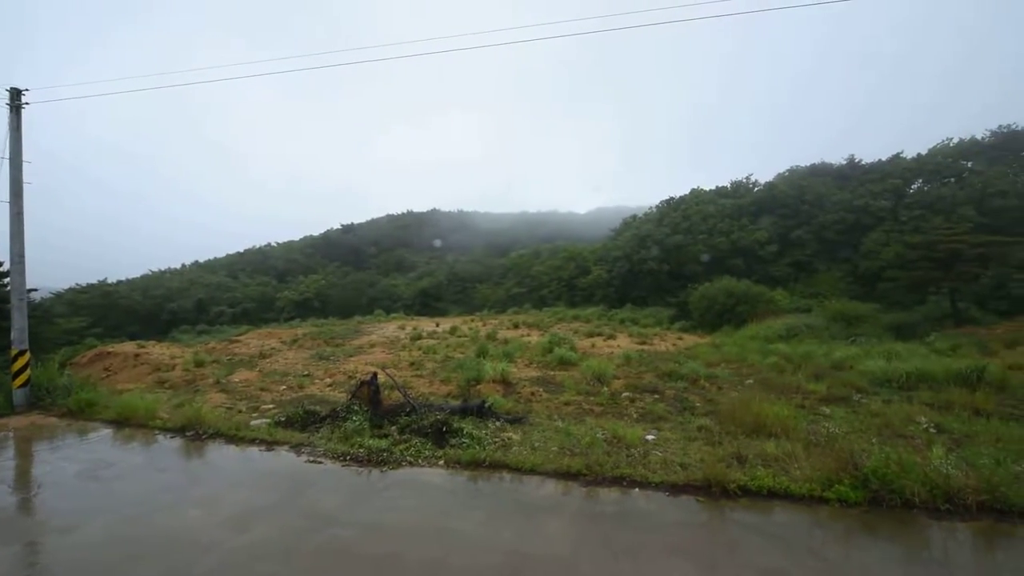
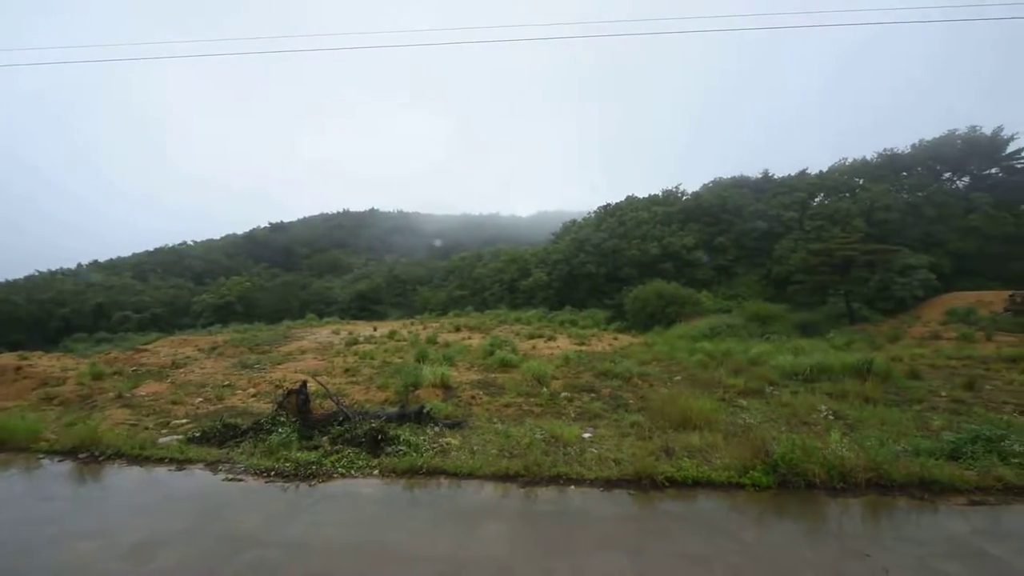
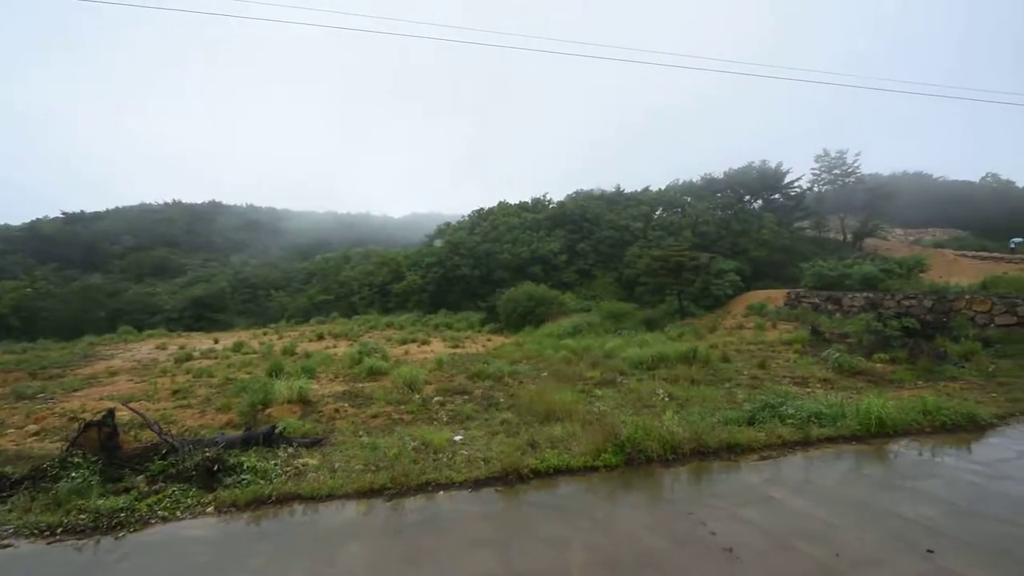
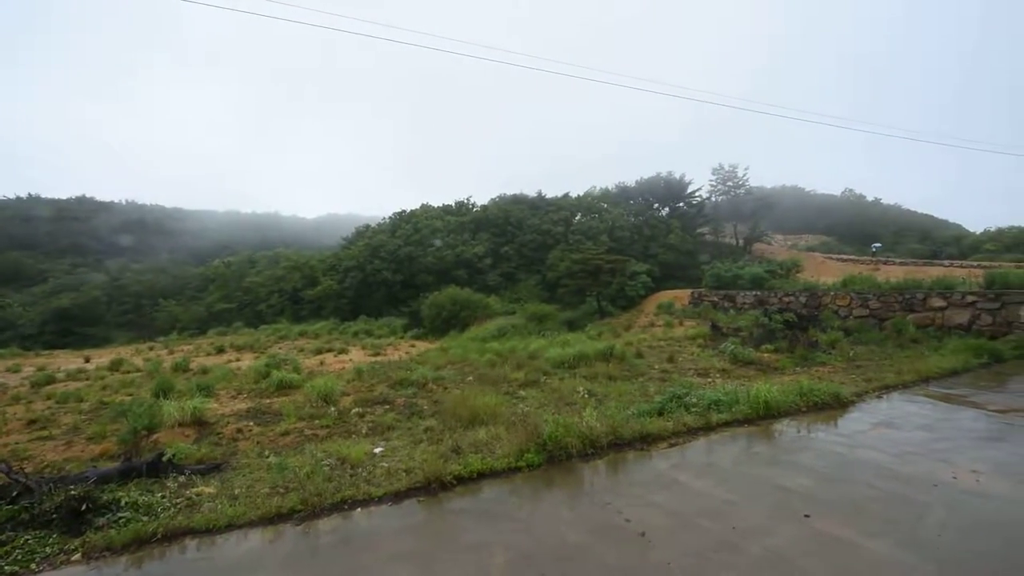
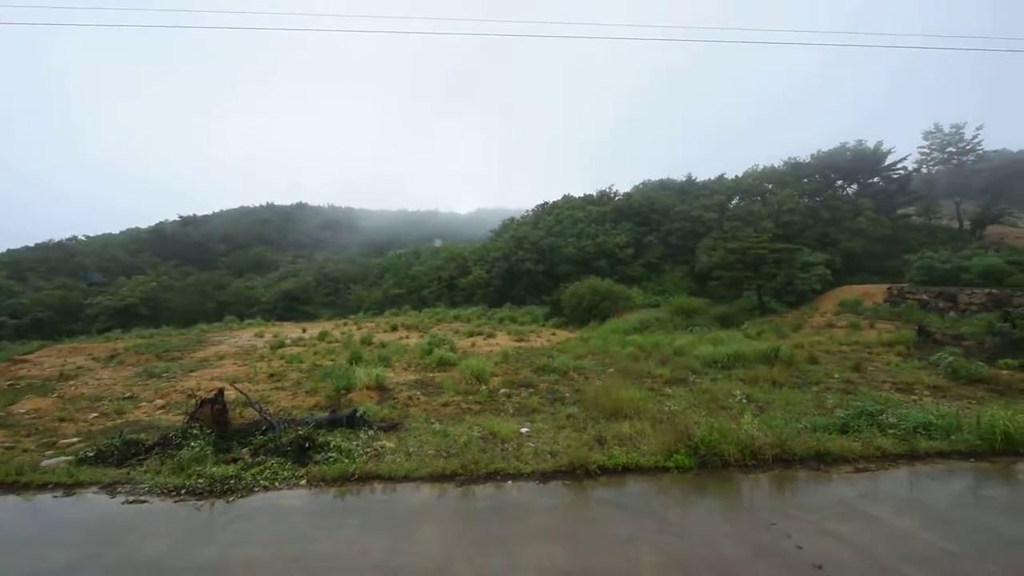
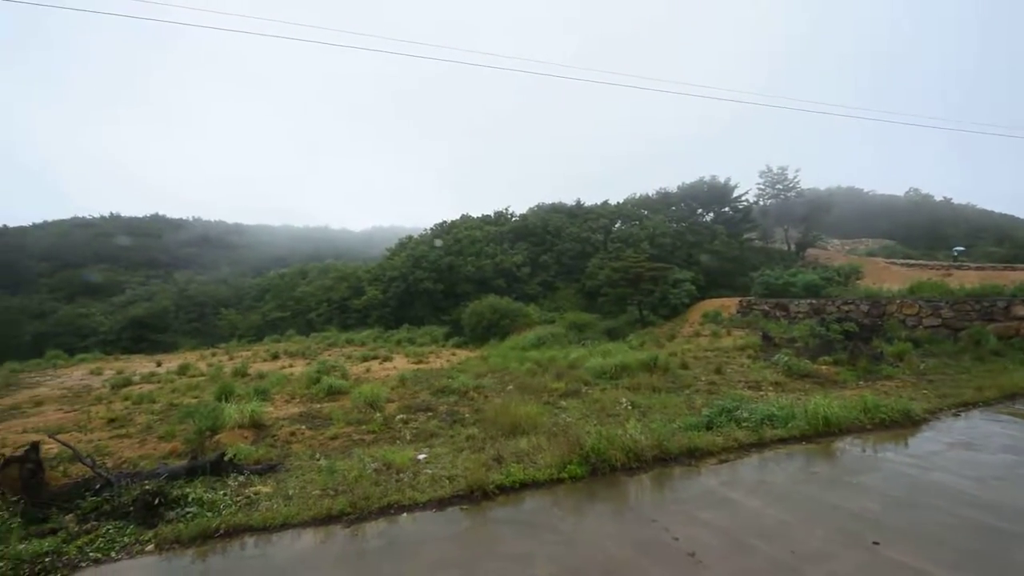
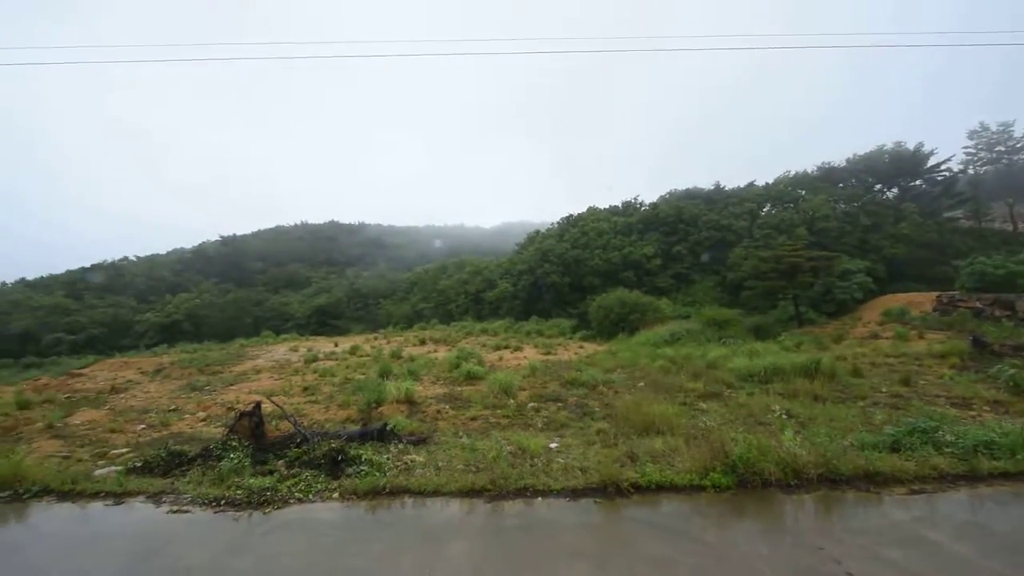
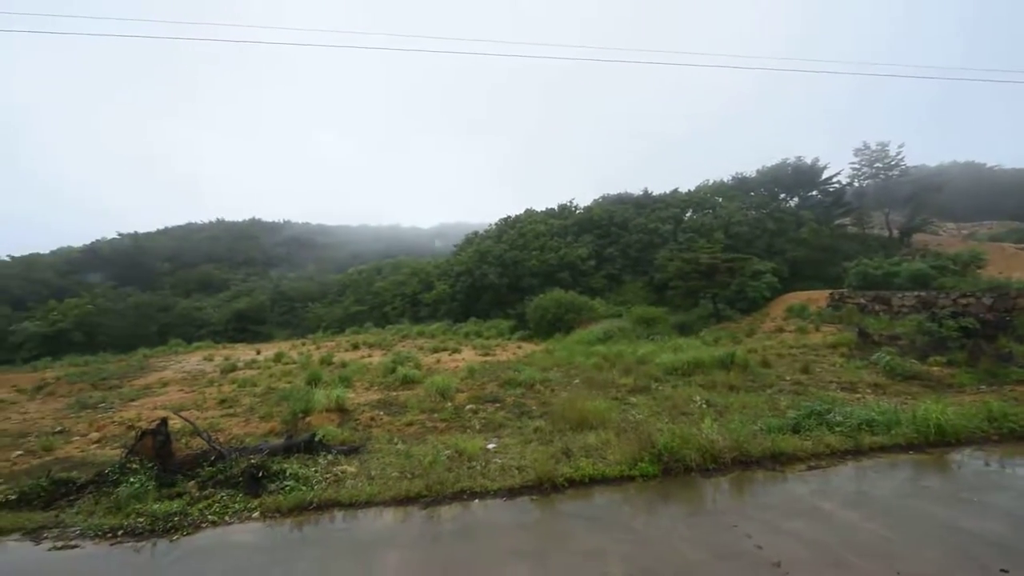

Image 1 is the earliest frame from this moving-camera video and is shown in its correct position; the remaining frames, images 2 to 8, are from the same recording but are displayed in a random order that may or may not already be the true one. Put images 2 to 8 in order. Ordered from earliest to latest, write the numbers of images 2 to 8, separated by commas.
2, 5, 3, 4, 6, 8, 7
